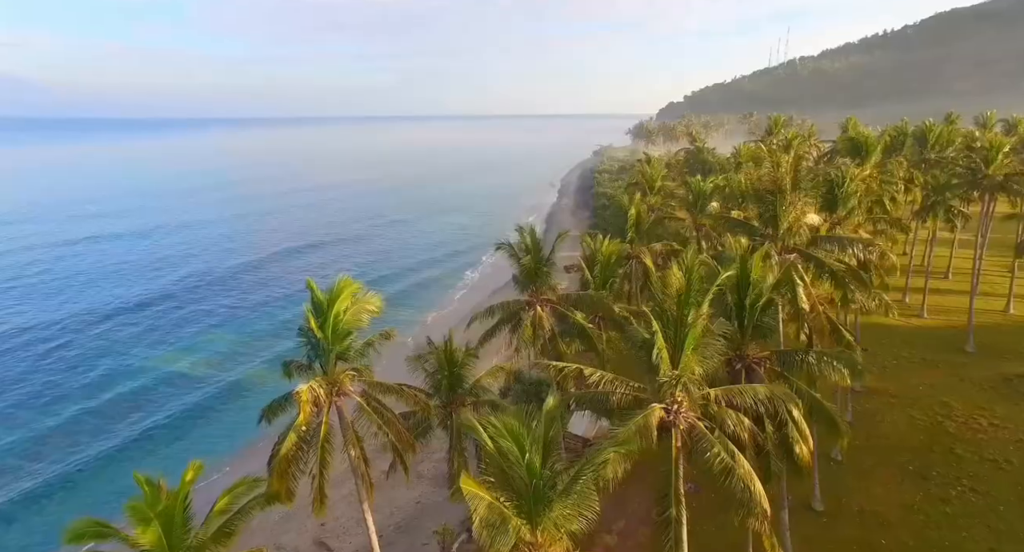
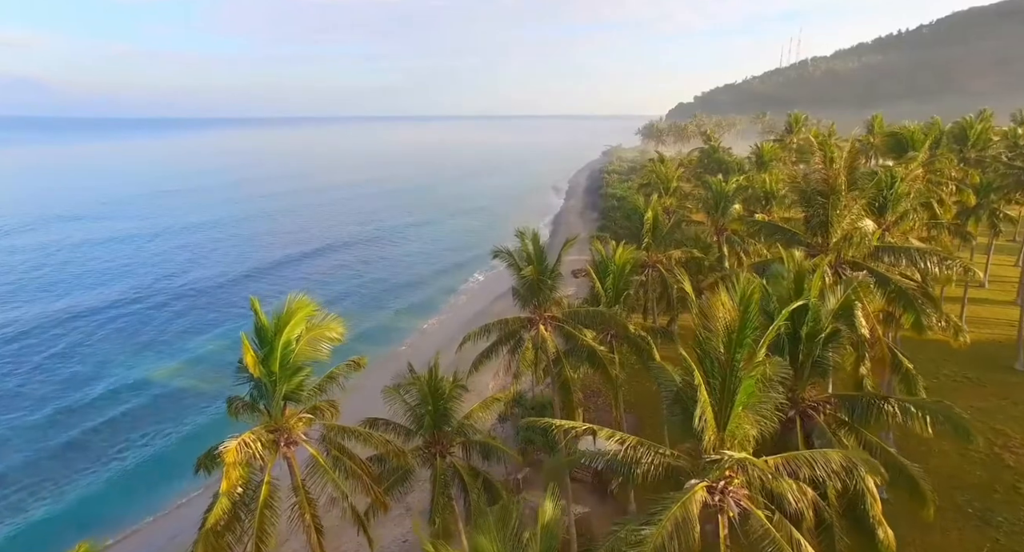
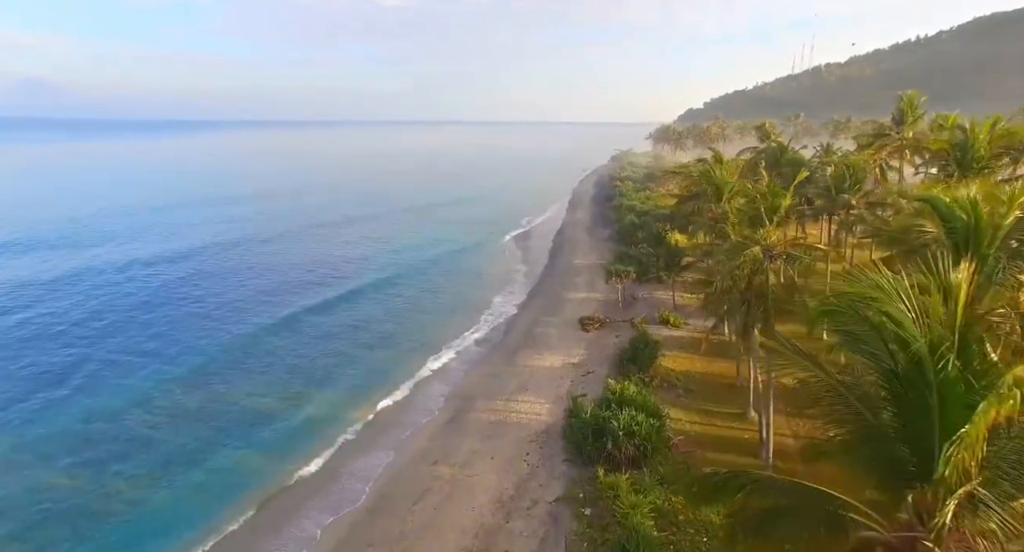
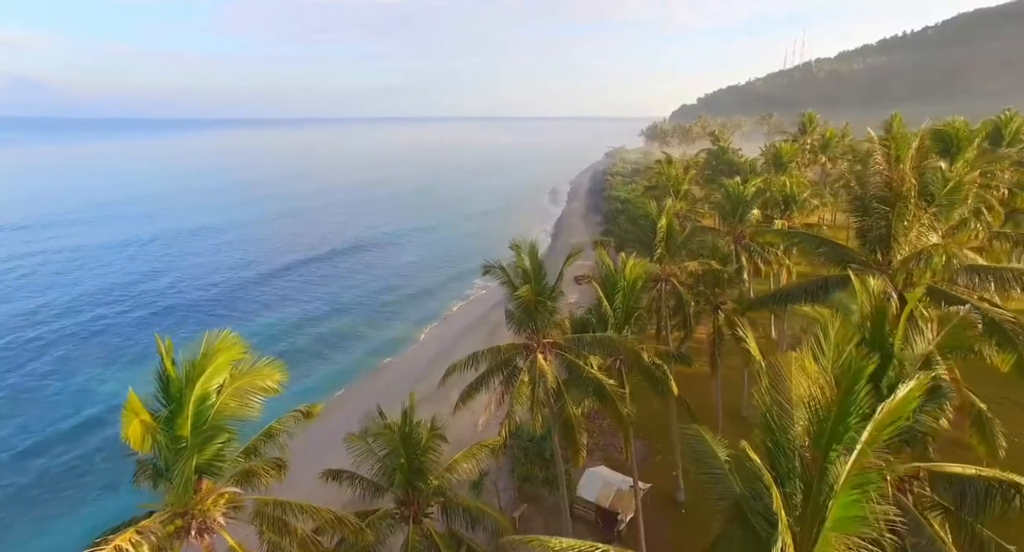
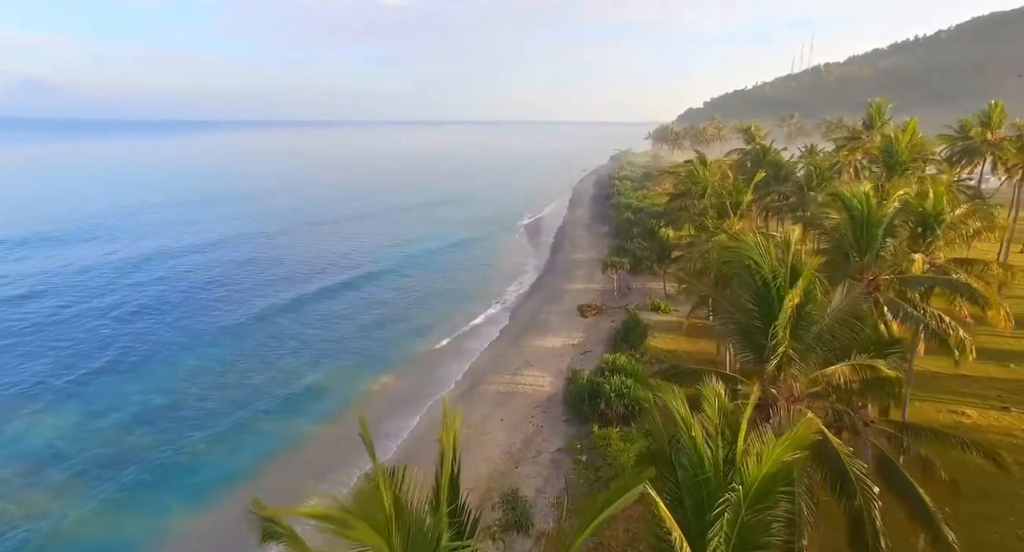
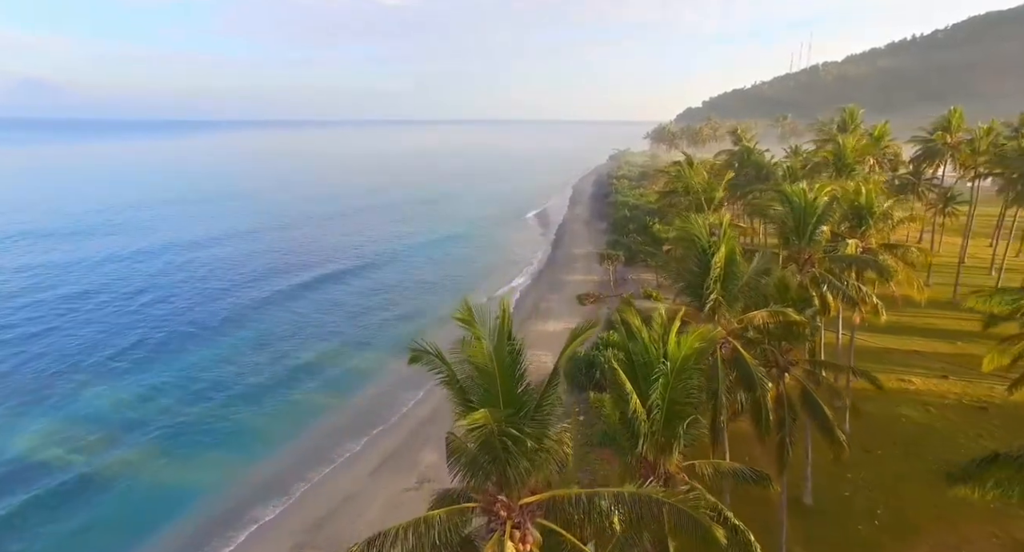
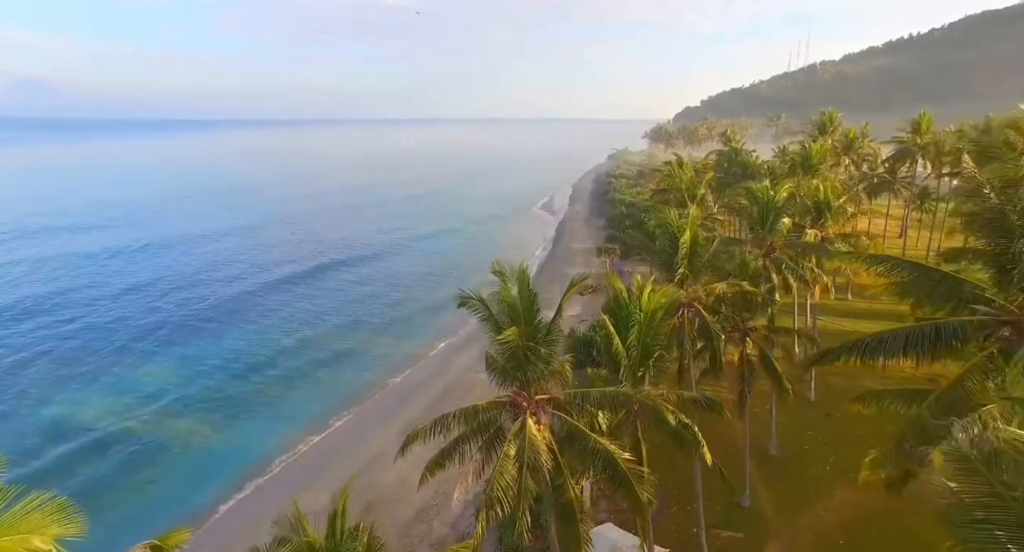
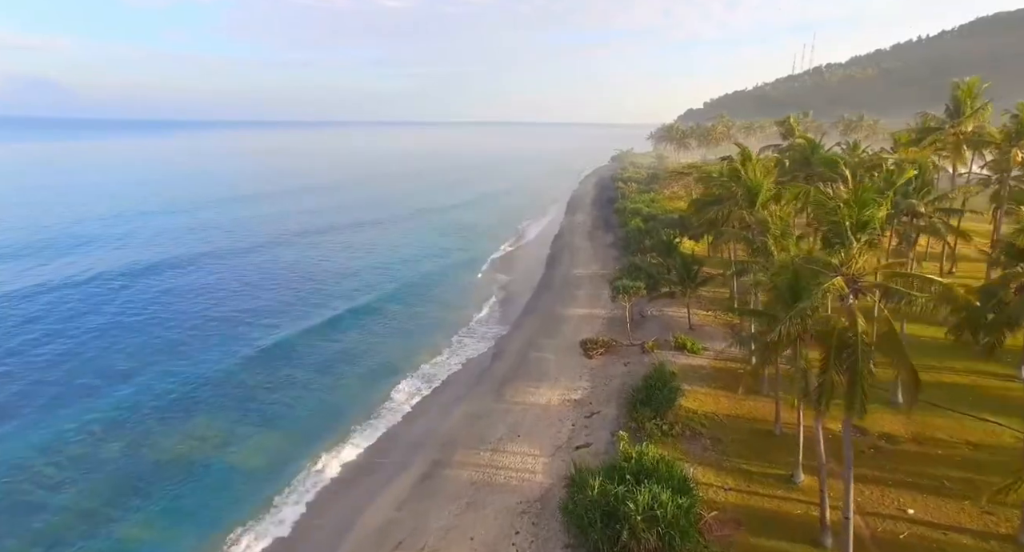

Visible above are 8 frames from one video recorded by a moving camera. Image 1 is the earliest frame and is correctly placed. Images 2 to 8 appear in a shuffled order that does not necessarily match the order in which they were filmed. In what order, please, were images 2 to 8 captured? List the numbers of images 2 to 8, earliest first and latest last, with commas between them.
2, 4, 7, 6, 5, 3, 8
